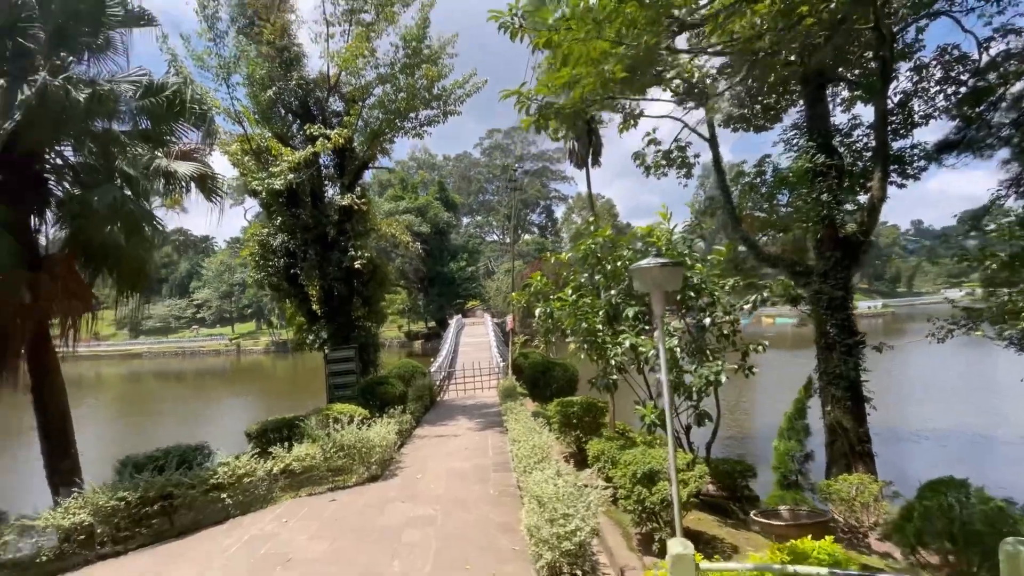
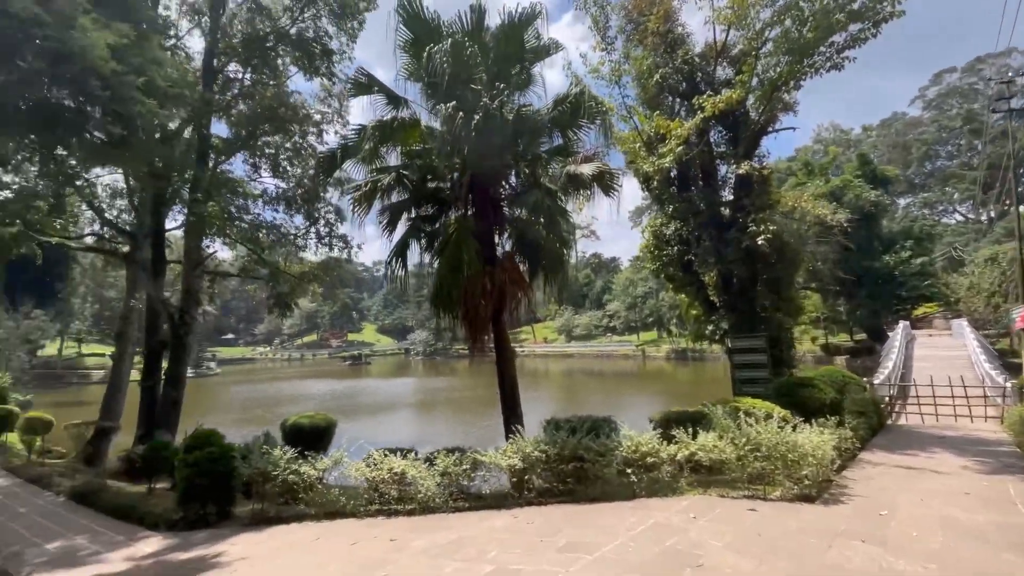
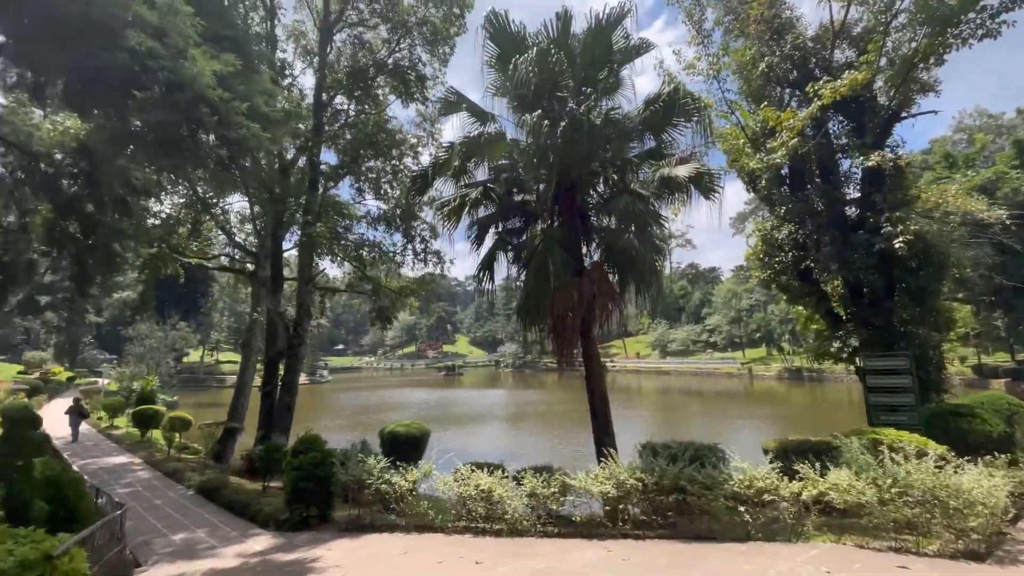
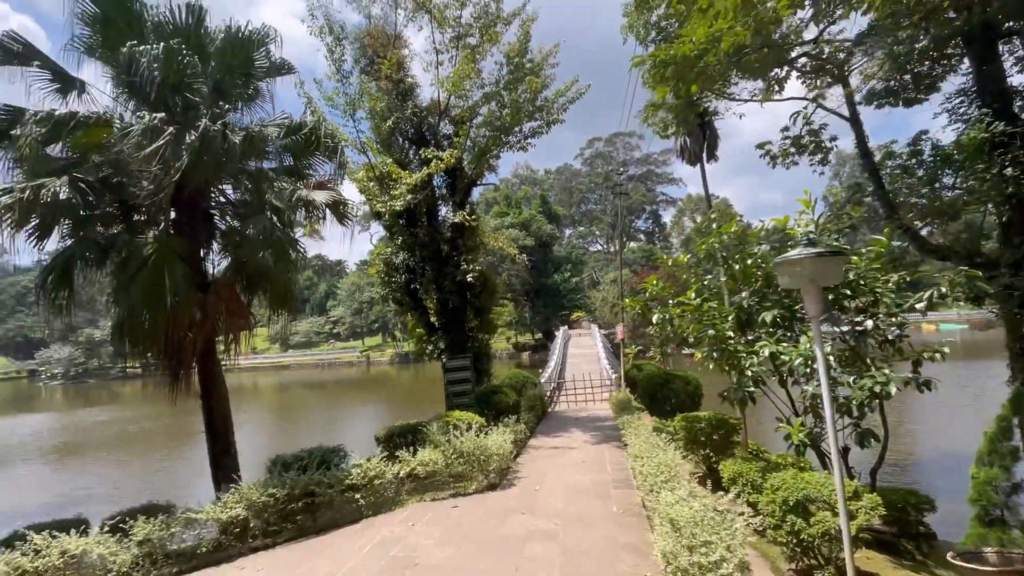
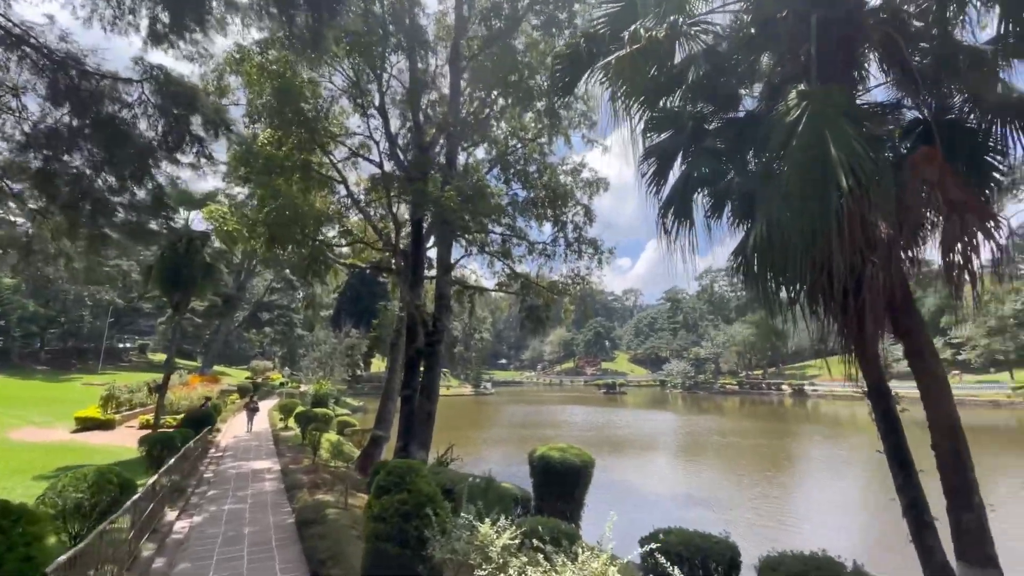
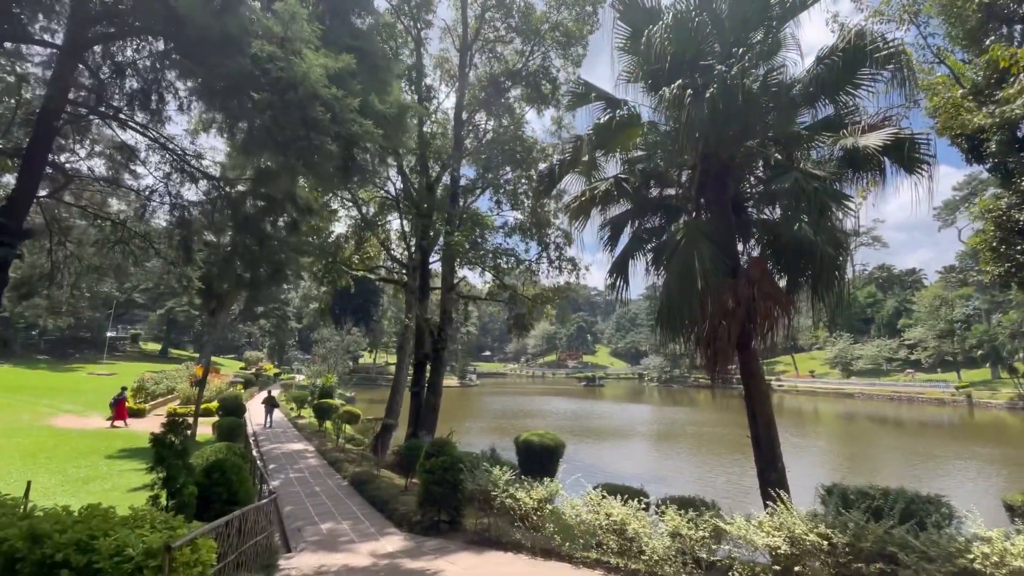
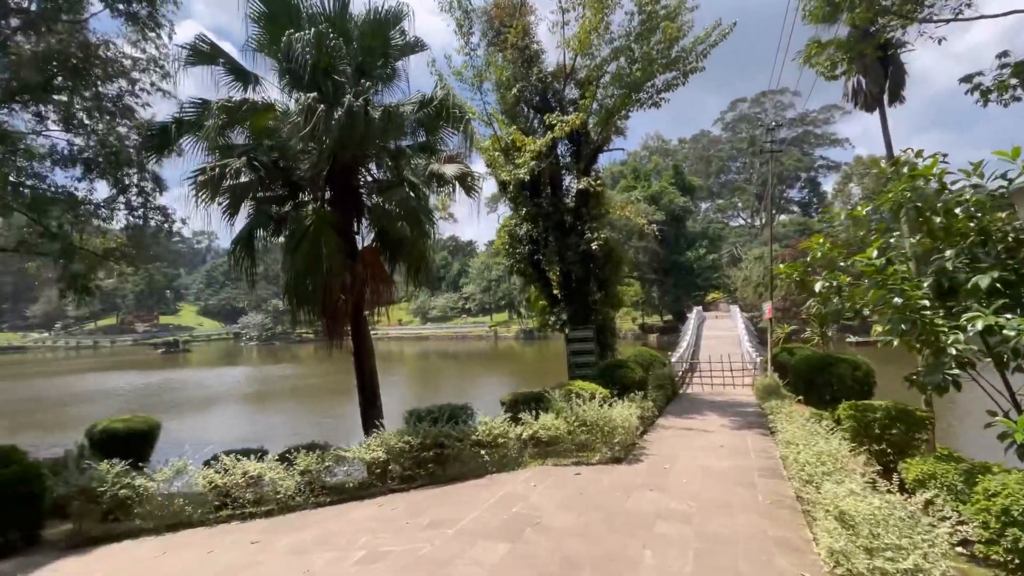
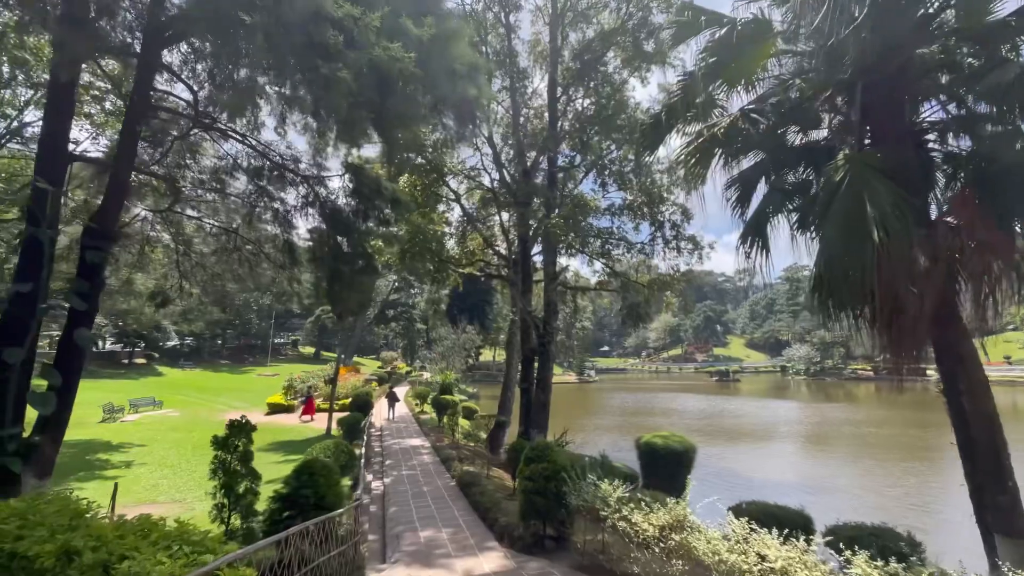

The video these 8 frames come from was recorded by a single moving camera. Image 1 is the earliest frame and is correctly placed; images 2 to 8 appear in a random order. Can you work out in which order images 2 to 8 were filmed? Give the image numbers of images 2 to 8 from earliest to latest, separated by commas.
4, 7, 2, 3, 6, 8, 5
